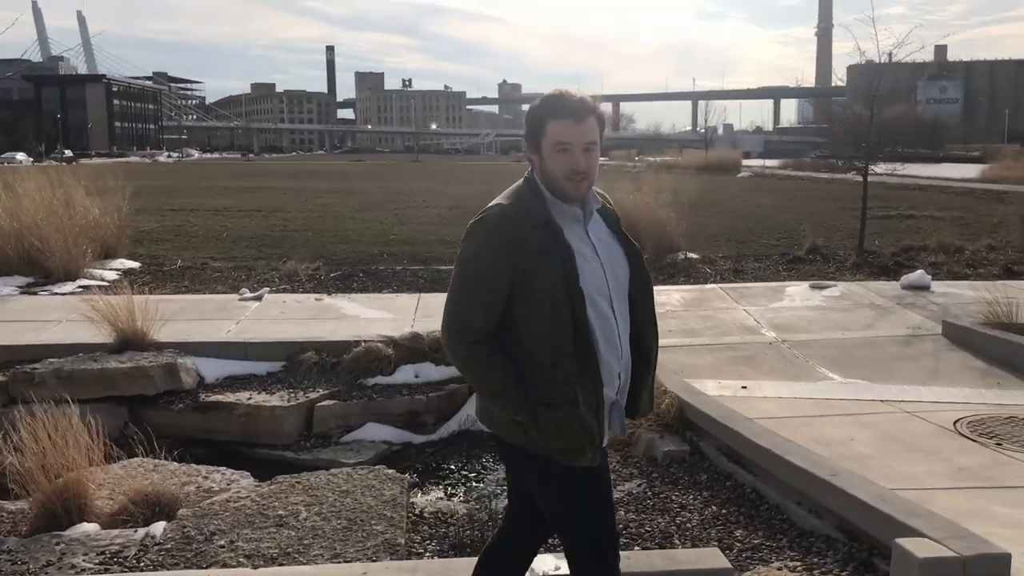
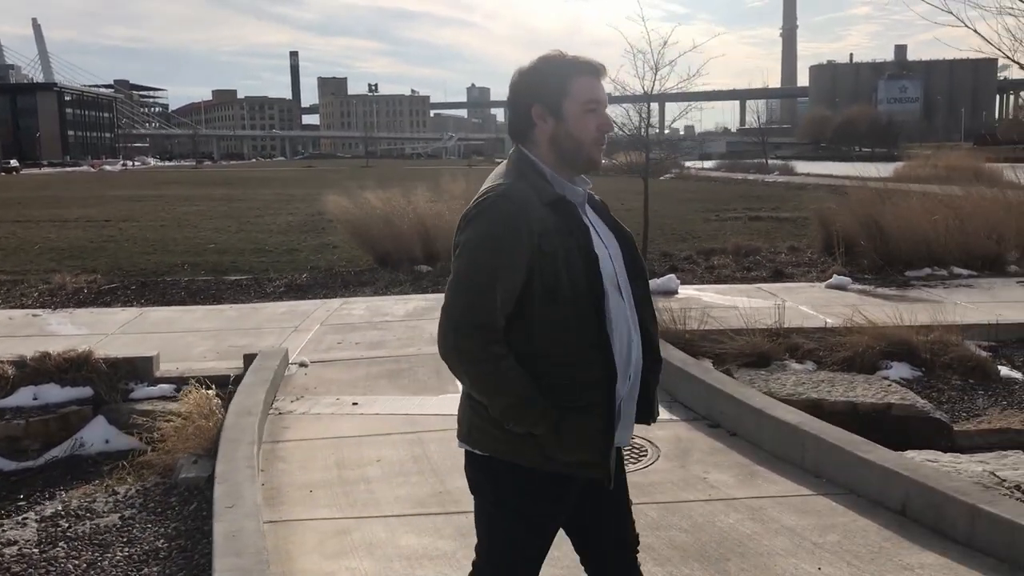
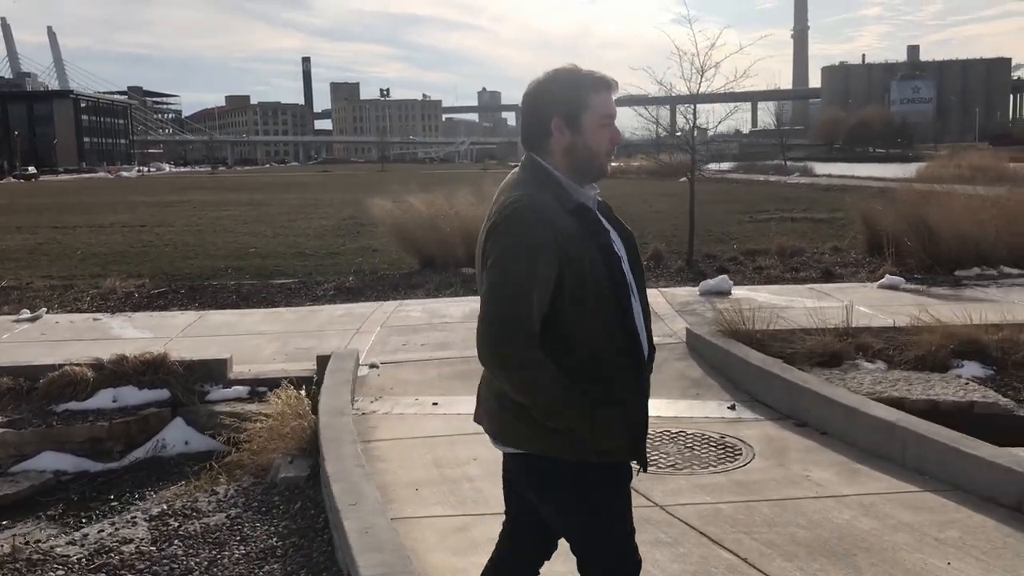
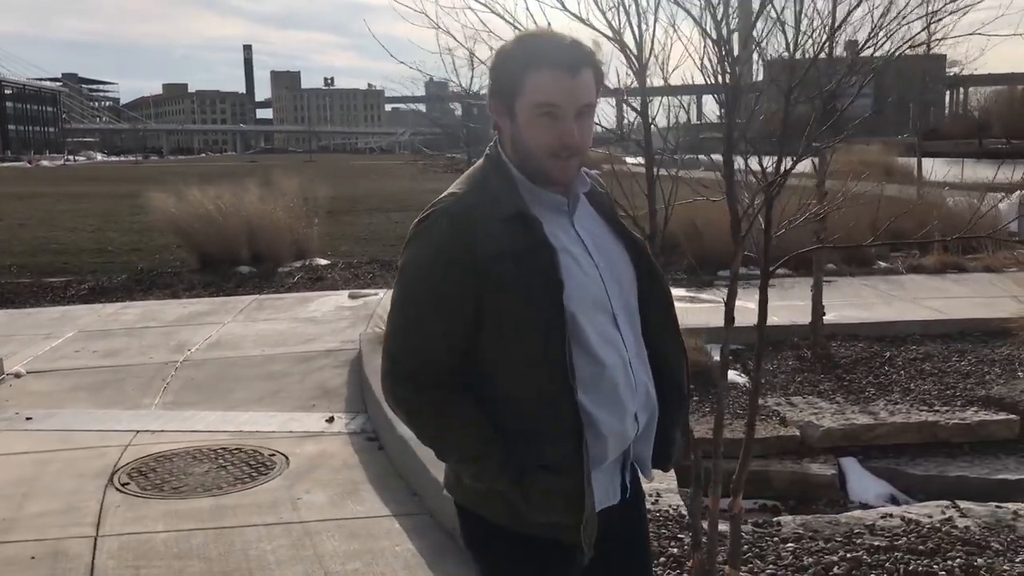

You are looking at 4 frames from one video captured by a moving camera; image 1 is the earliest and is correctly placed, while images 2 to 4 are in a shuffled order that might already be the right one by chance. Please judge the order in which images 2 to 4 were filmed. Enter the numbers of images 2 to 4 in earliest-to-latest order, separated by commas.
3, 2, 4
